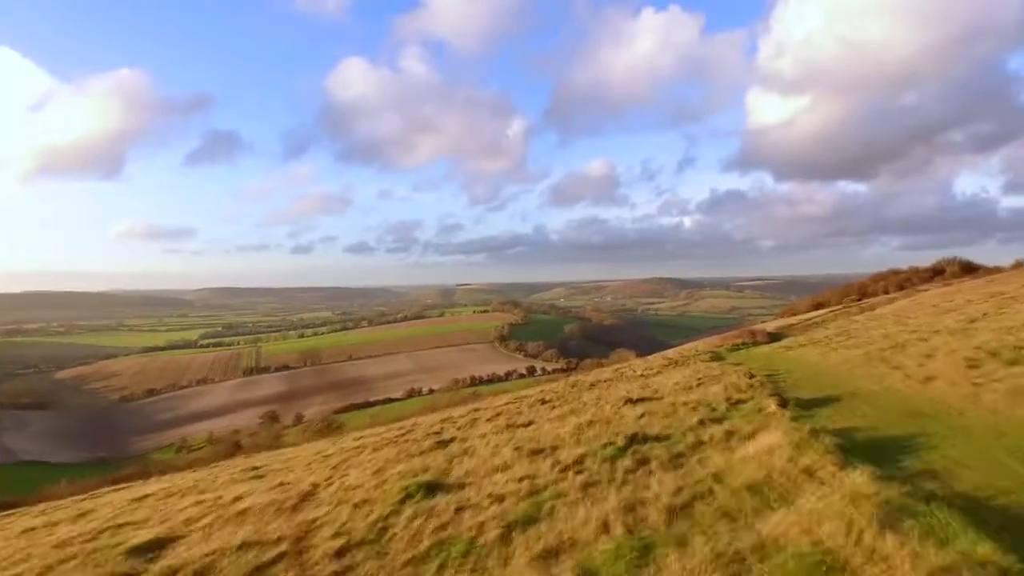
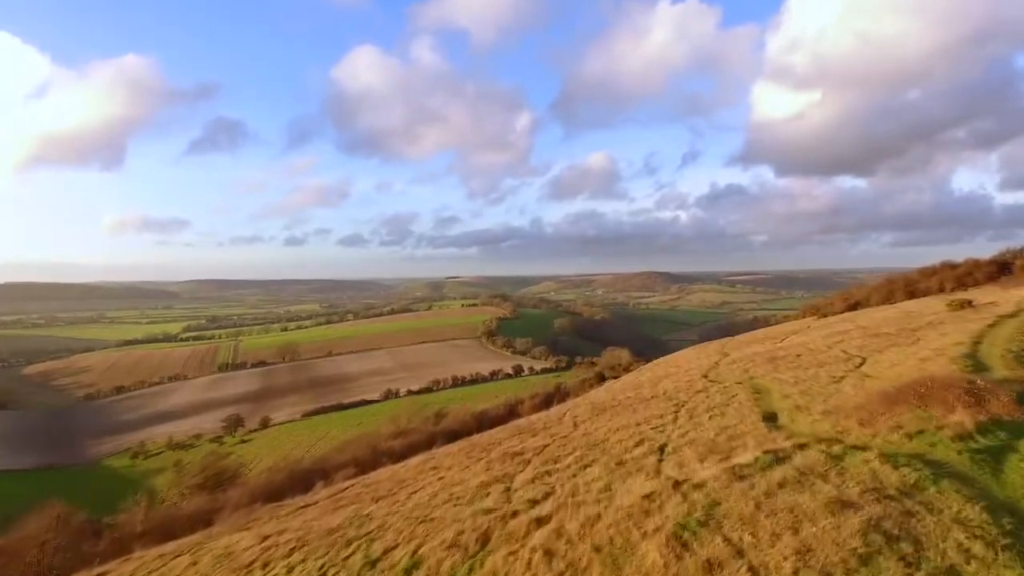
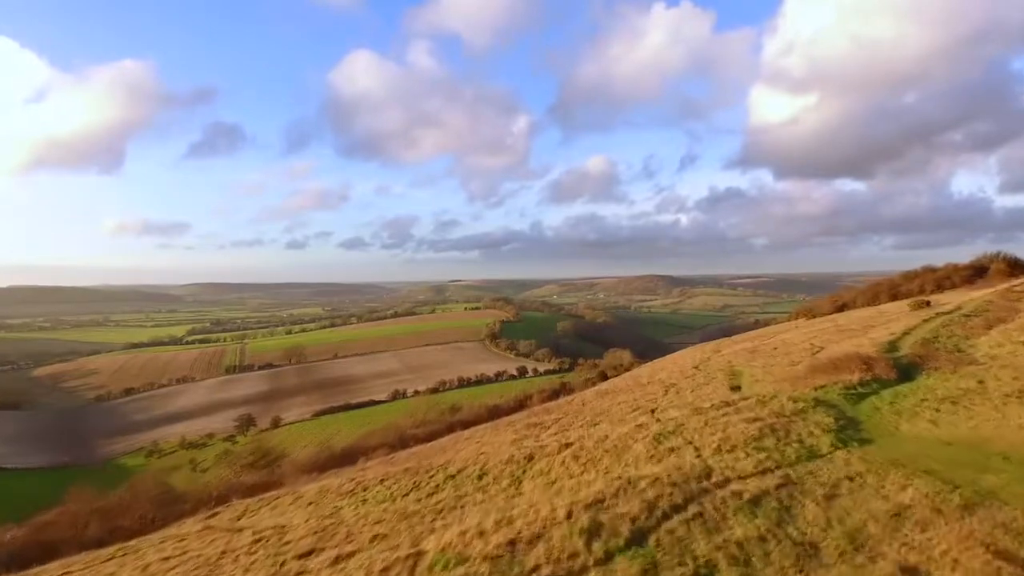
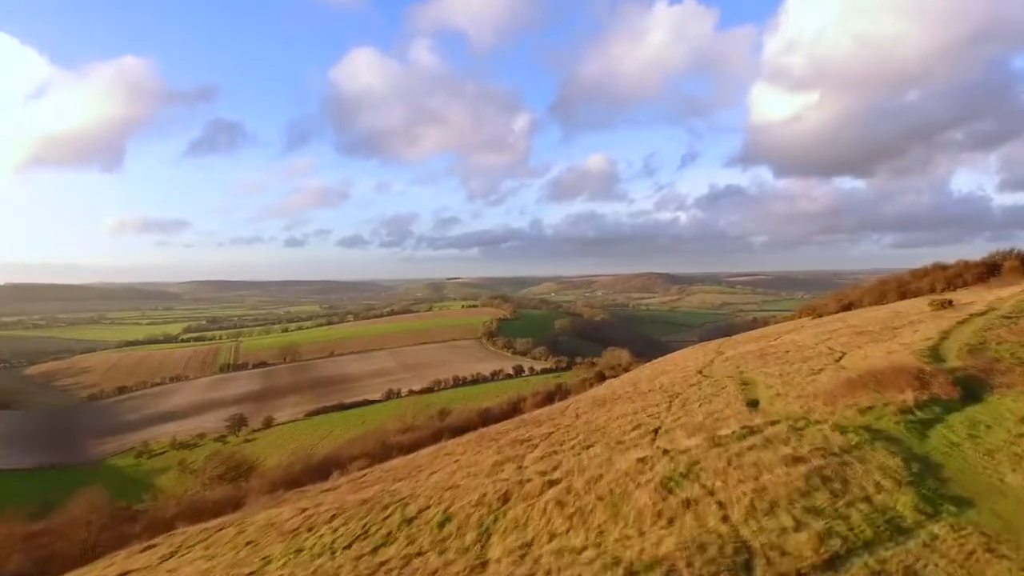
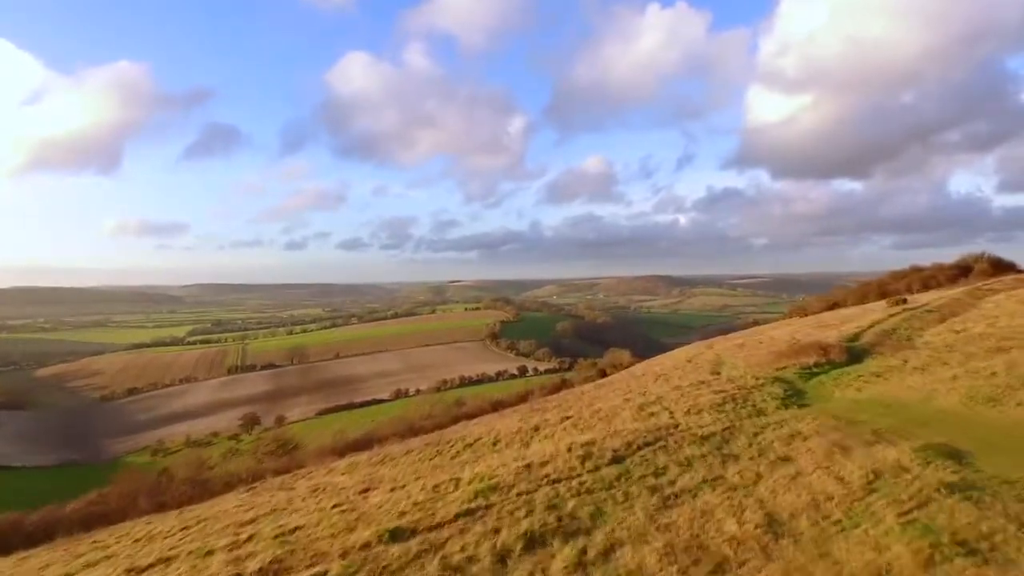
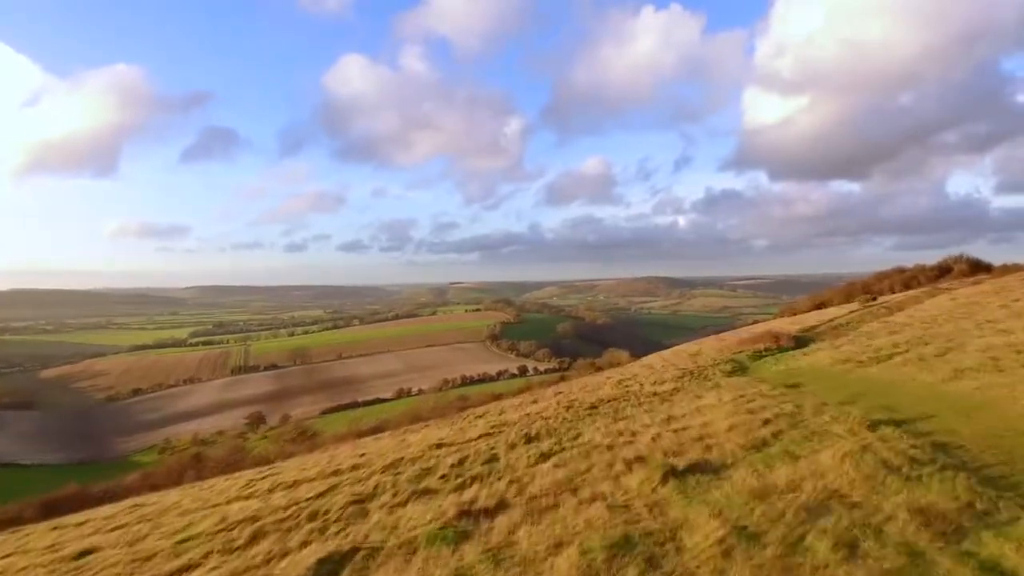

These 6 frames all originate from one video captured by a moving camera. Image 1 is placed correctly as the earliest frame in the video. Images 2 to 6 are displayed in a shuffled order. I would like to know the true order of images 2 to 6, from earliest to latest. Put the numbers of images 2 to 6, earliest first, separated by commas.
6, 5, 3, 4, 2
